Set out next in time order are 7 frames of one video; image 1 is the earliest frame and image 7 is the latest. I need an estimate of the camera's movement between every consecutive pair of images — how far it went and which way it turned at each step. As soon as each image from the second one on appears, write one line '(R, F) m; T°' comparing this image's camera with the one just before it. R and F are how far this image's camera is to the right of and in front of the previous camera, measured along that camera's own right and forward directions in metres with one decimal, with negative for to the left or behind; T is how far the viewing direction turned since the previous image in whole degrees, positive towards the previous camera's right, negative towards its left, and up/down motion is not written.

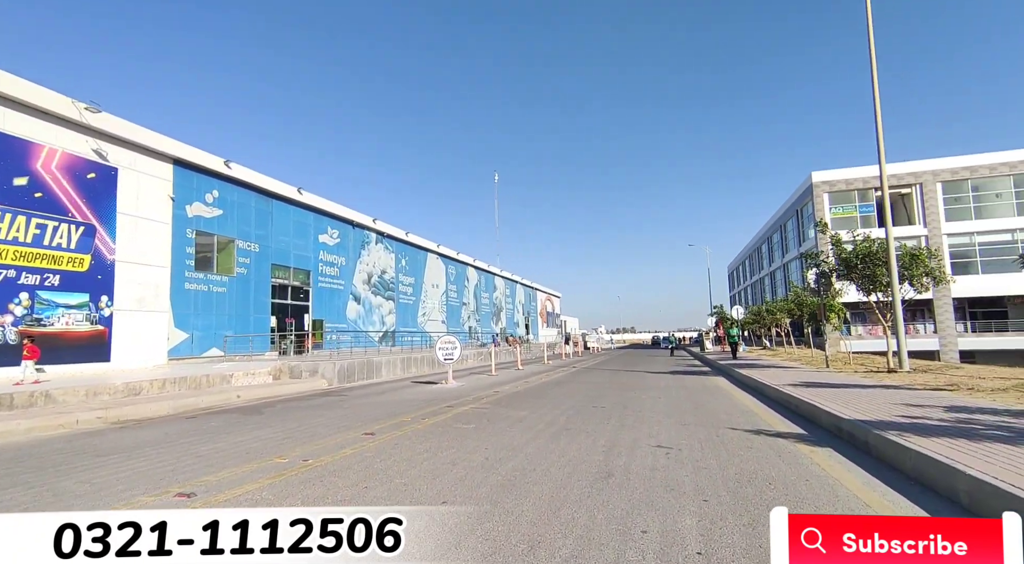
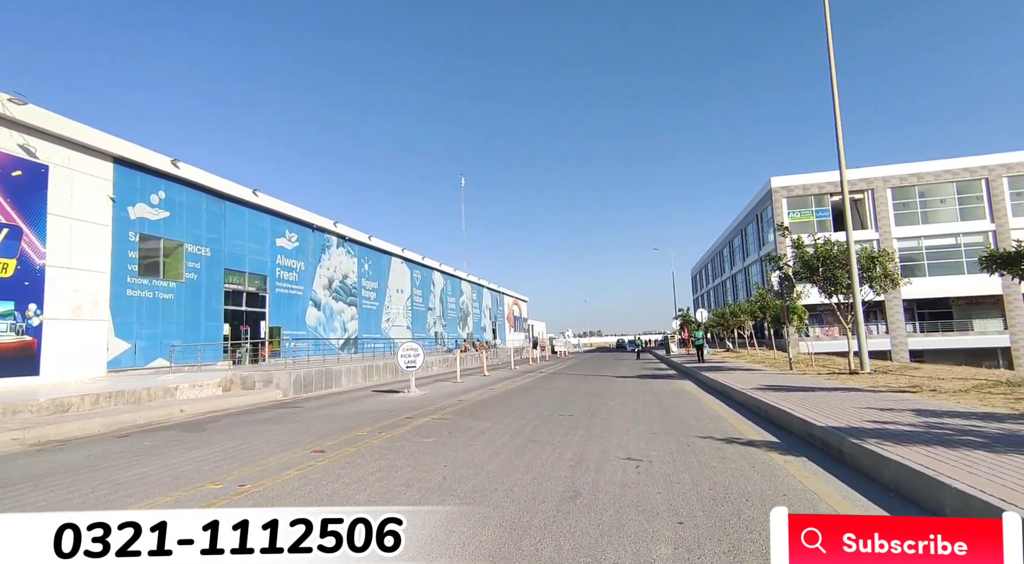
(+0.1, +0.5) m; +3°
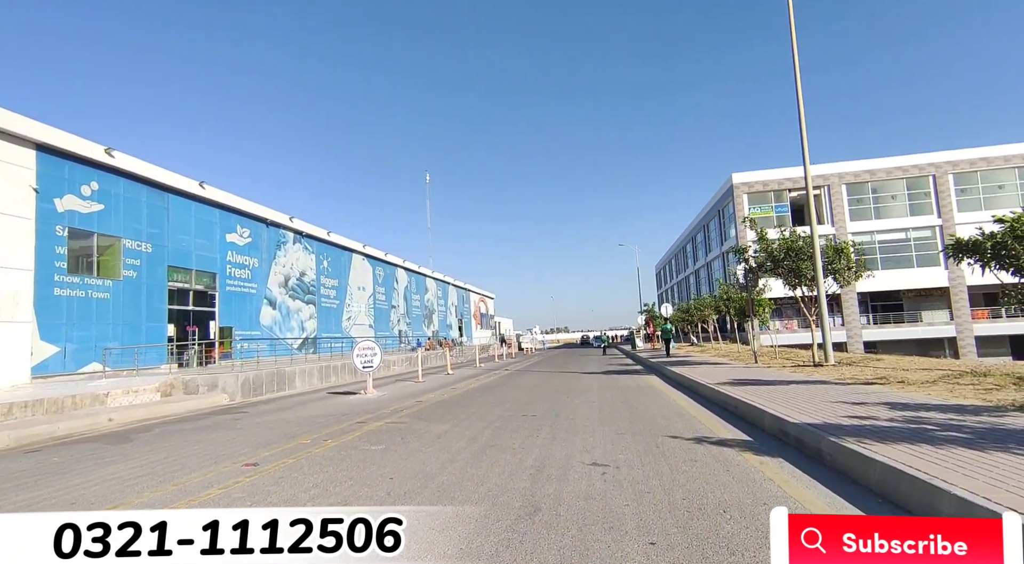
(+0.2, +0.7) m; +3°
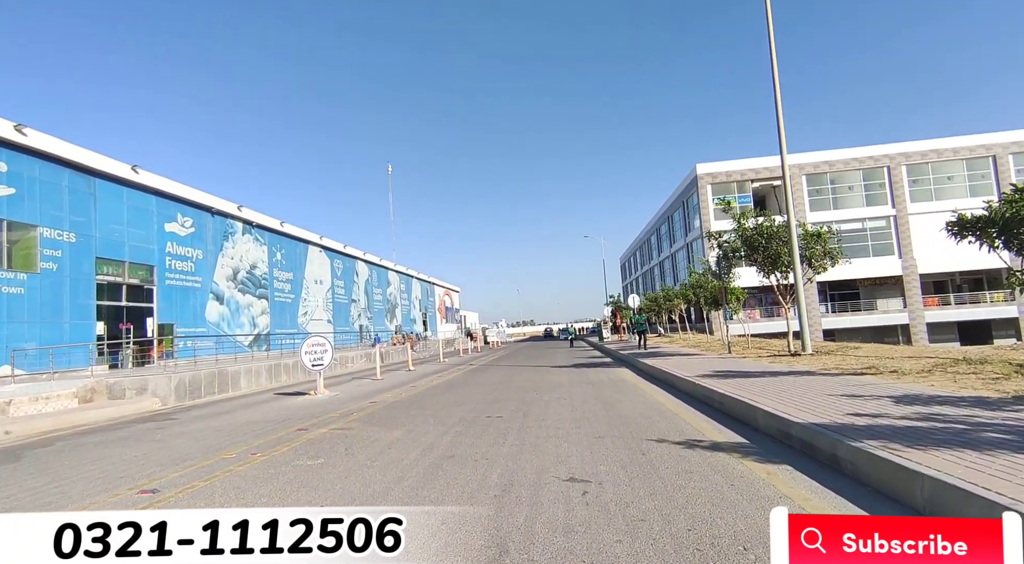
(+0.1, +1.2) m; +4°
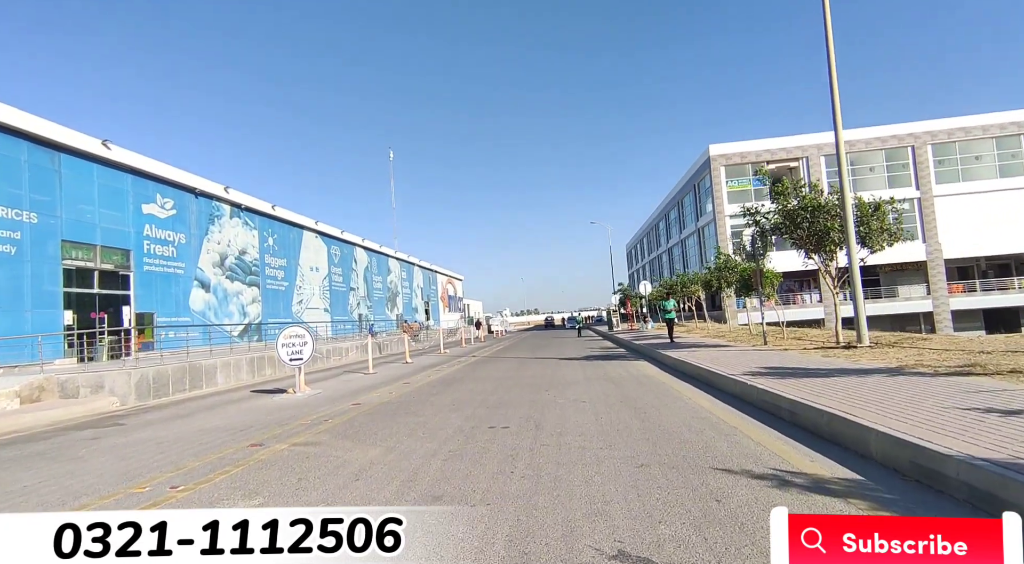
(-0.1, +2.2) m; 0°
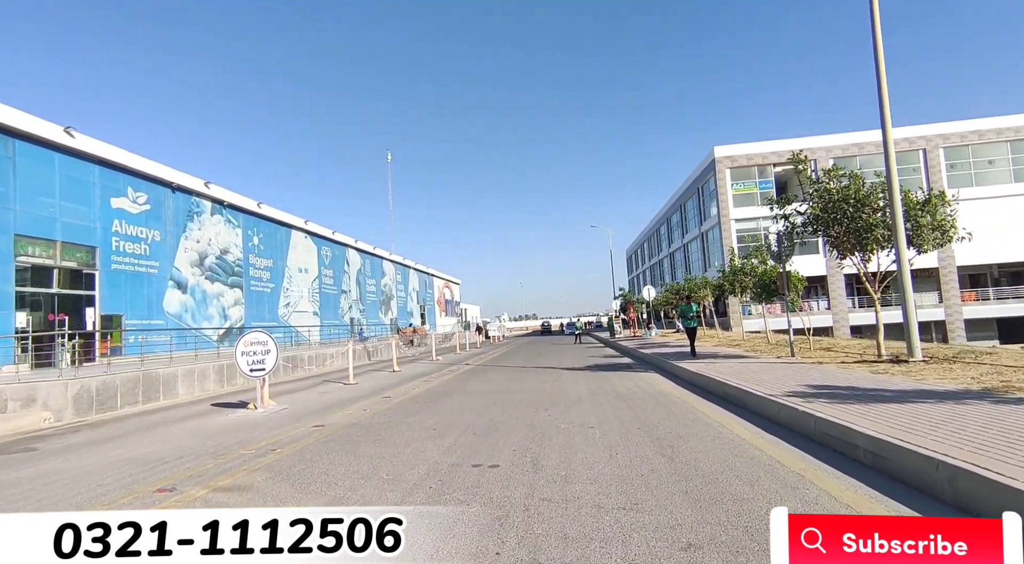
(+0.1, +1.9) m; 0°
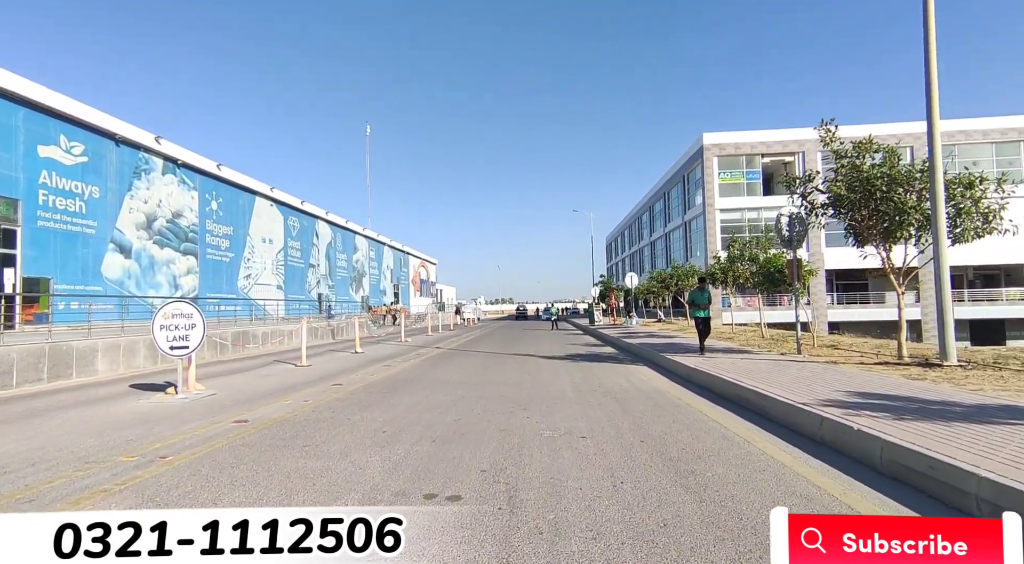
(0.0, +1.9) m; +2°
